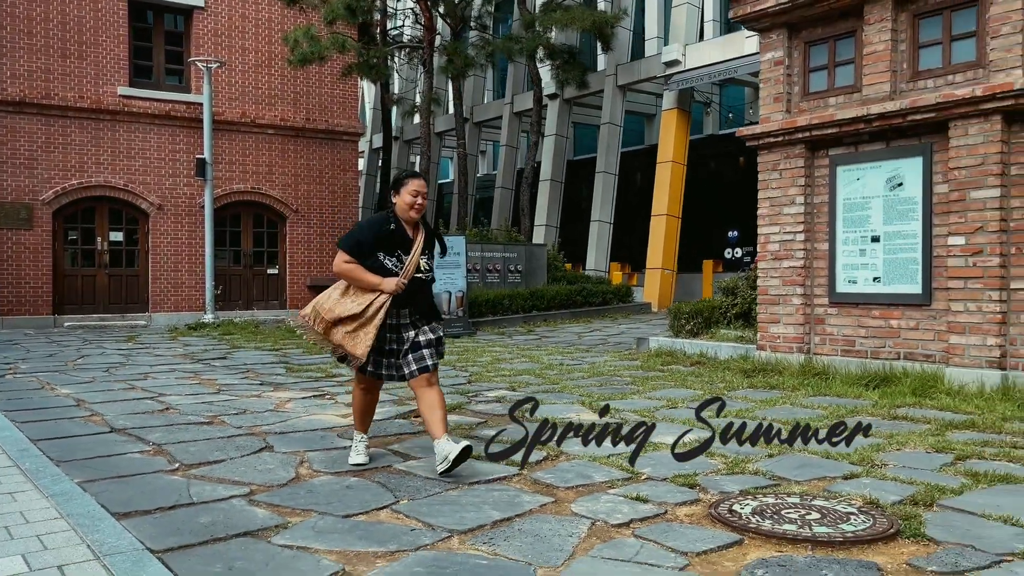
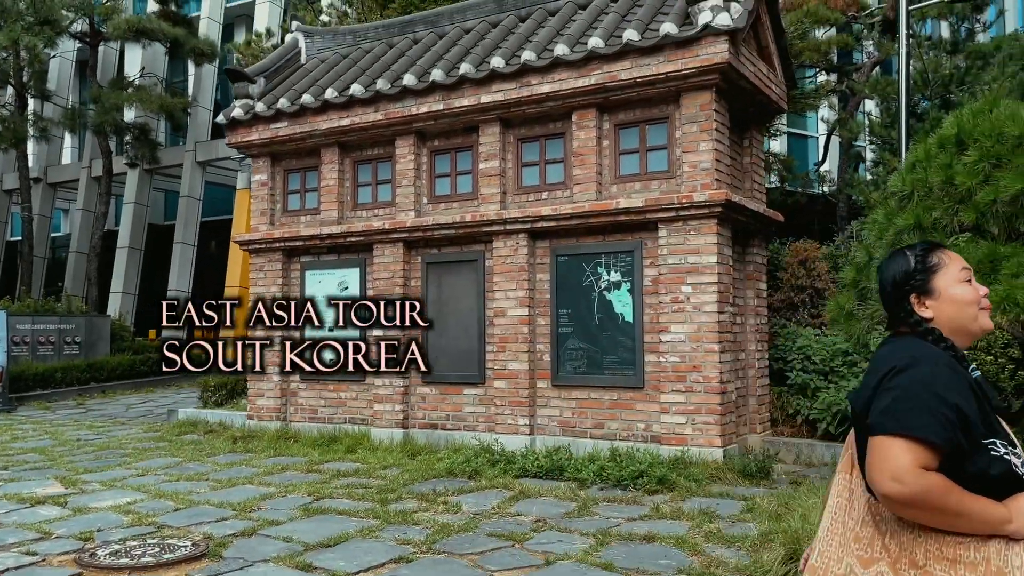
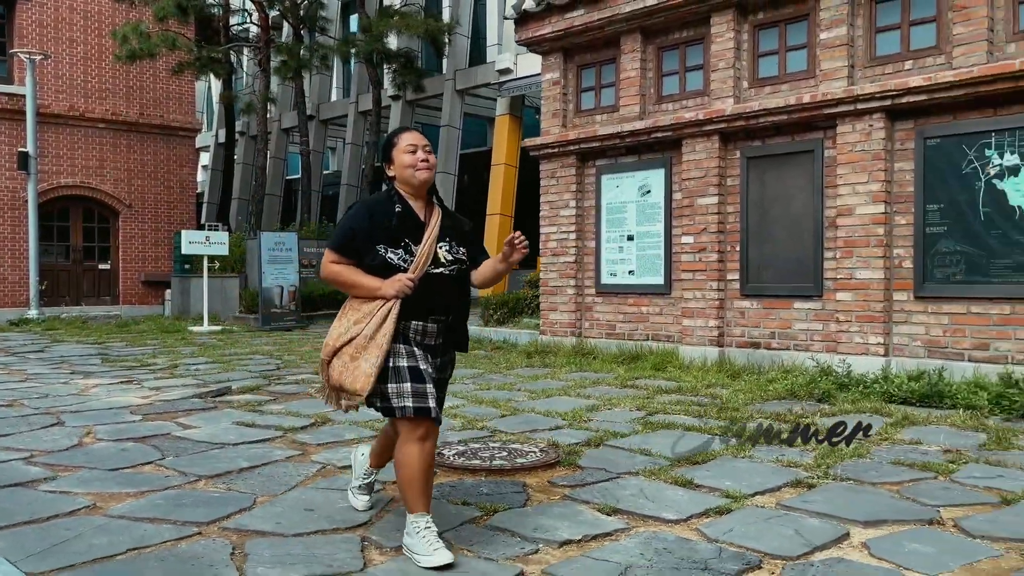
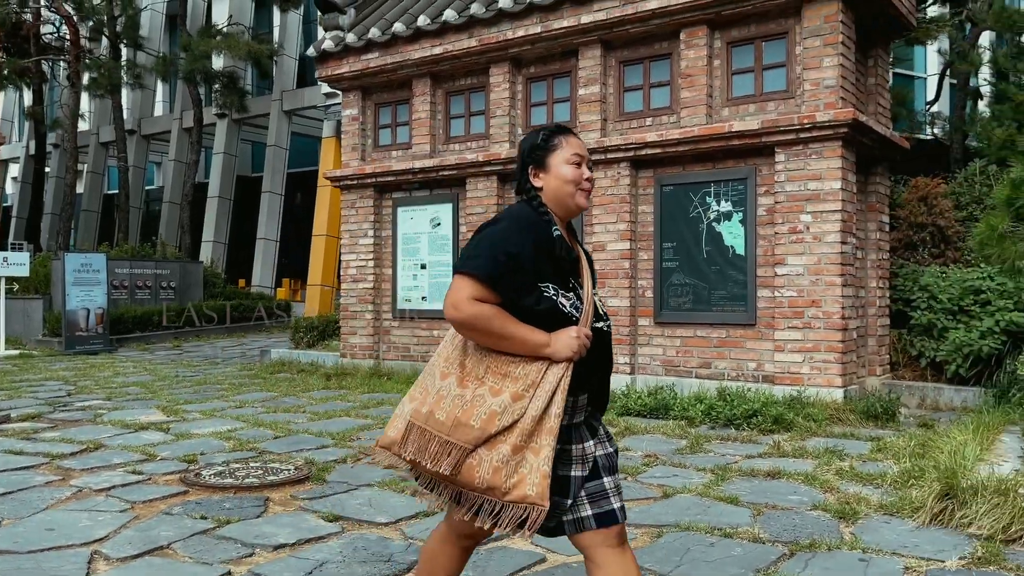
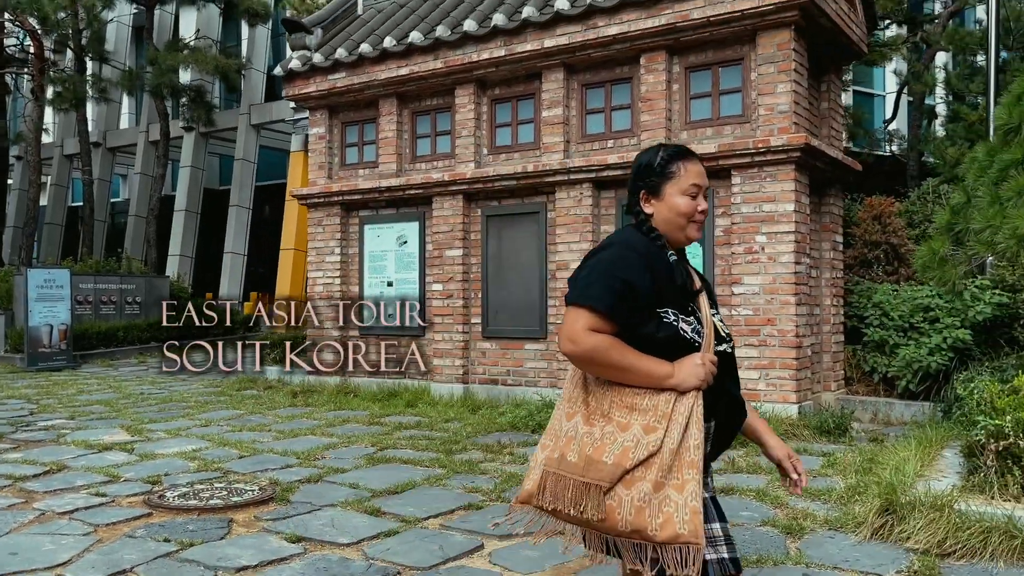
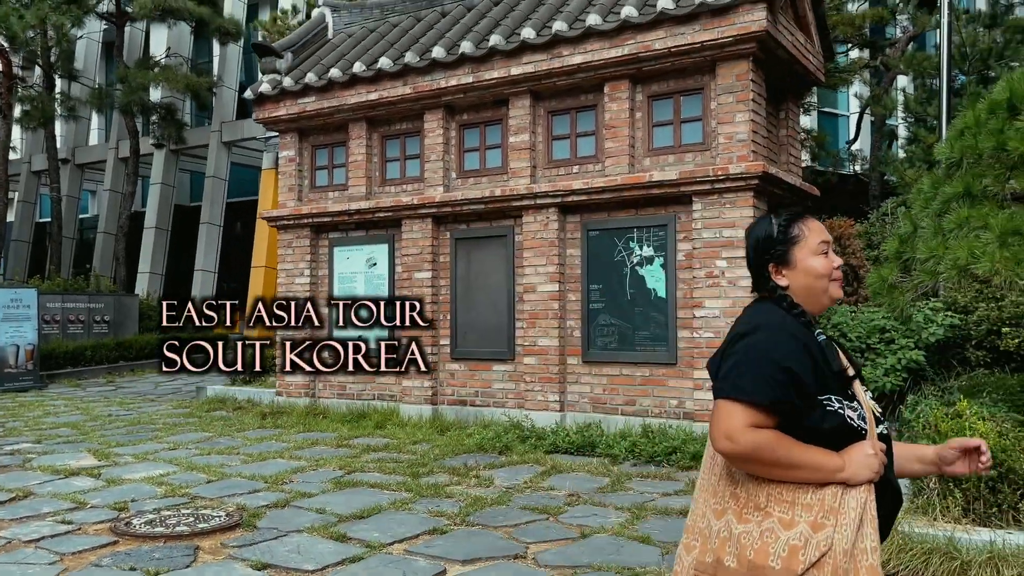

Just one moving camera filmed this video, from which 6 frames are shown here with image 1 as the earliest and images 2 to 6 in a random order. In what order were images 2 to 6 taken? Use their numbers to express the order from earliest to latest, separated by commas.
3, 4, 5, 6, 2
